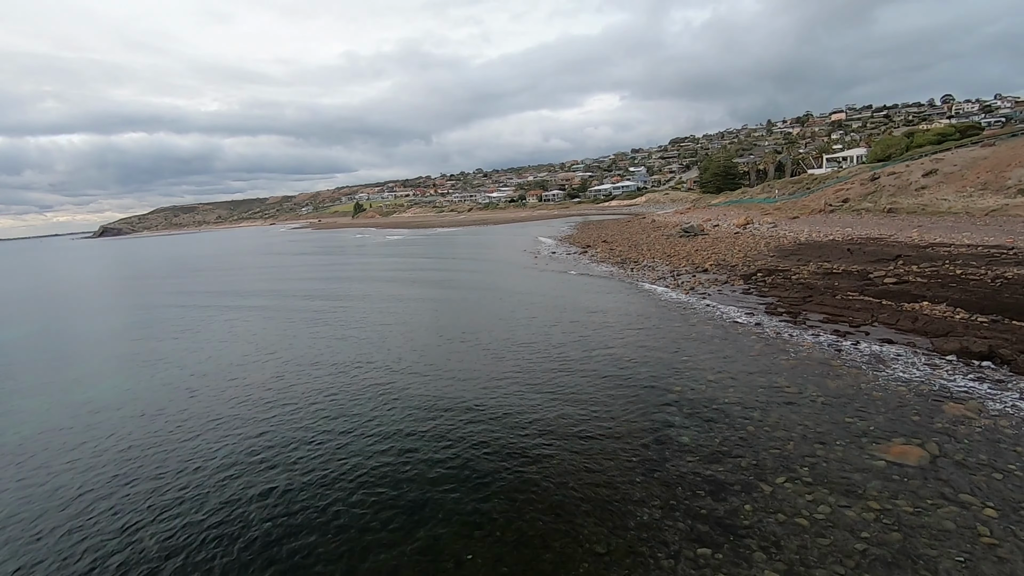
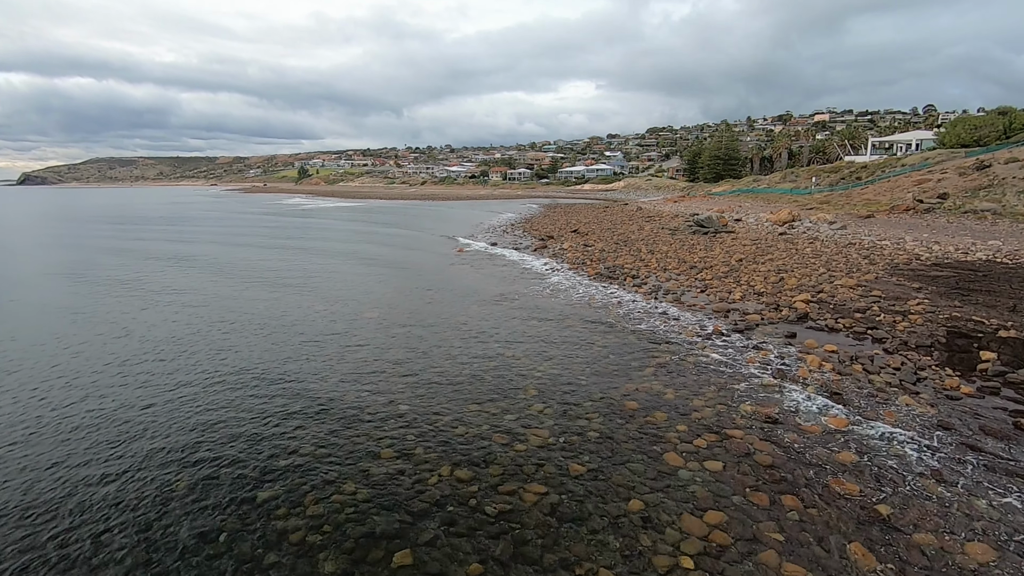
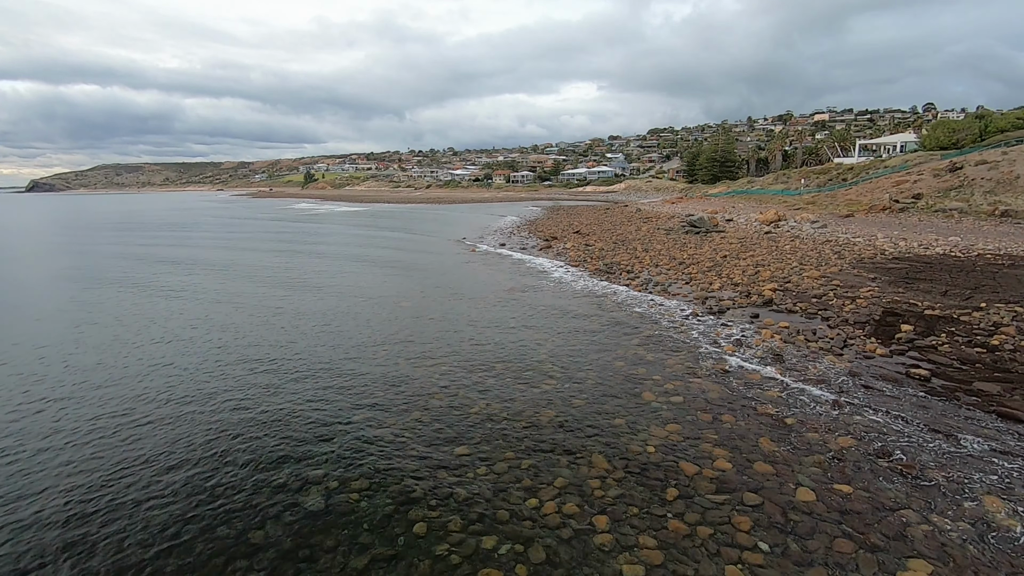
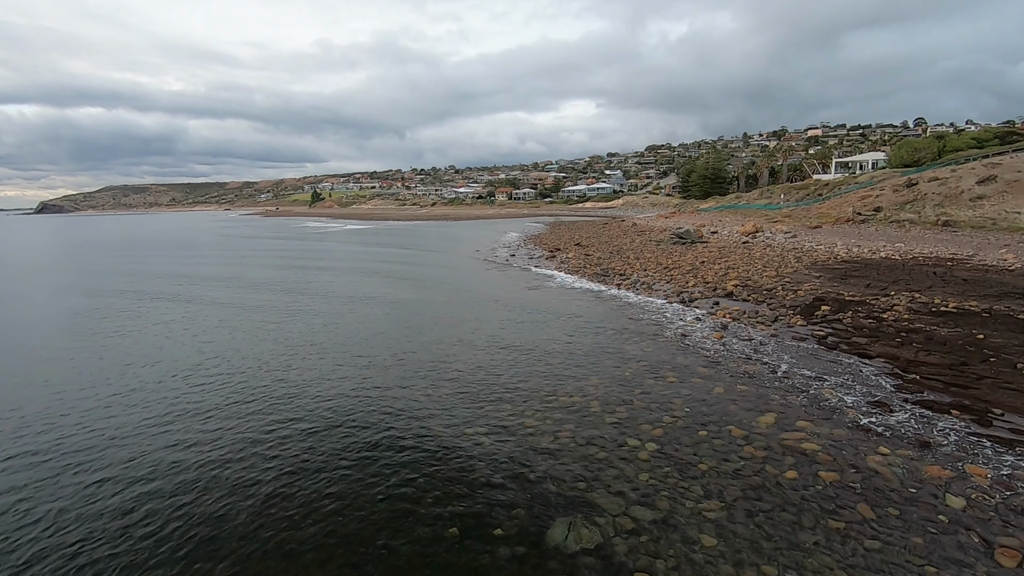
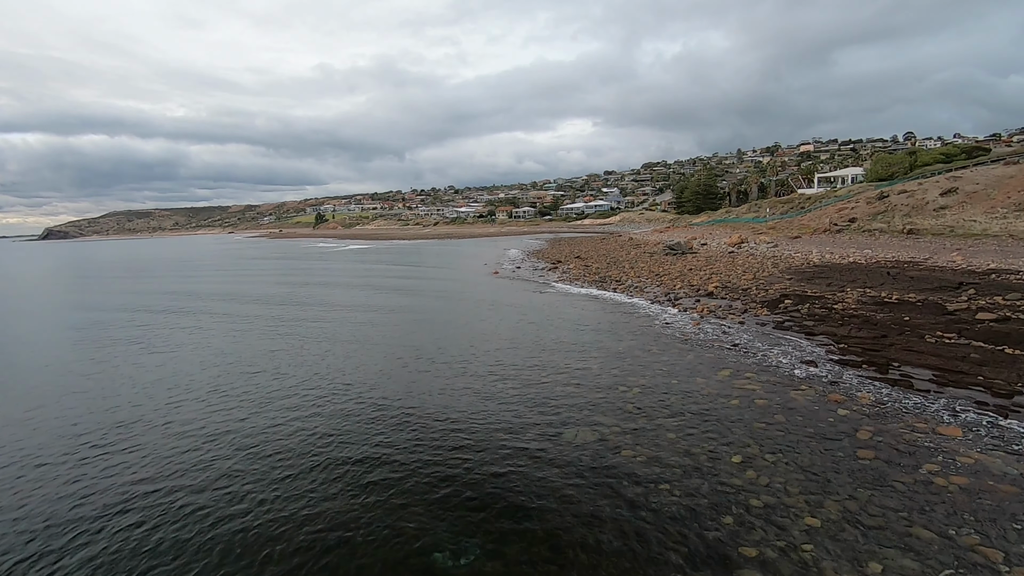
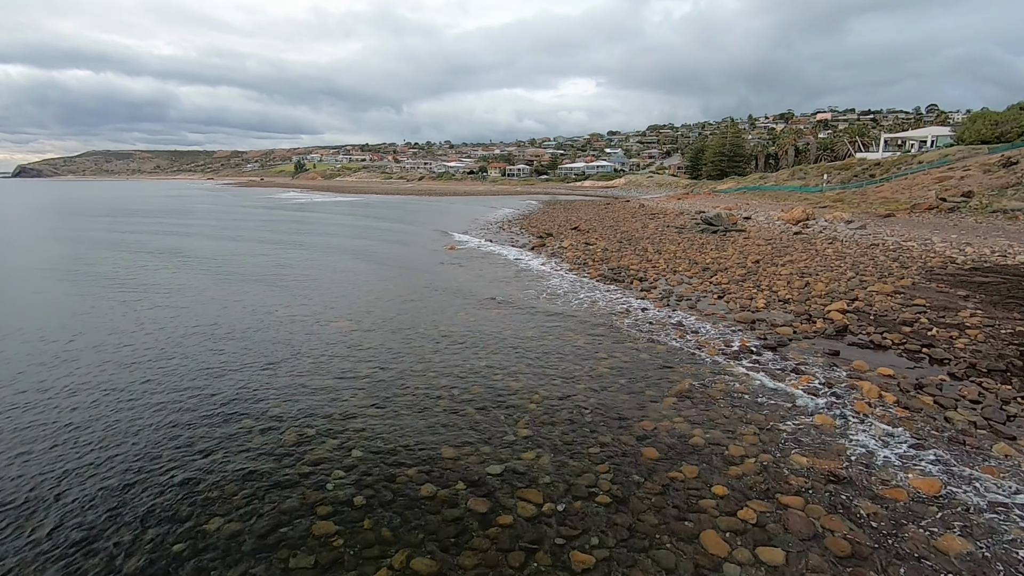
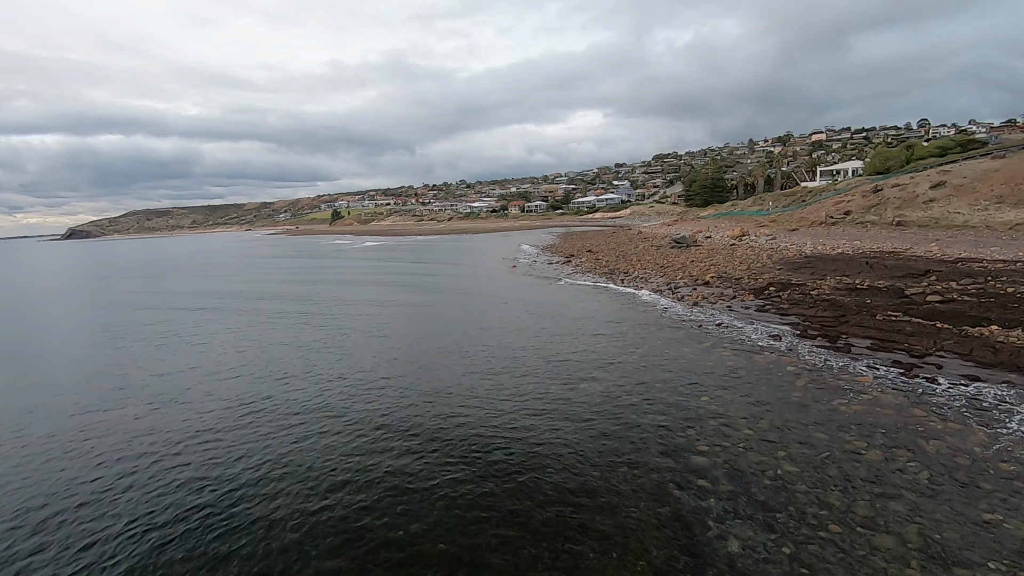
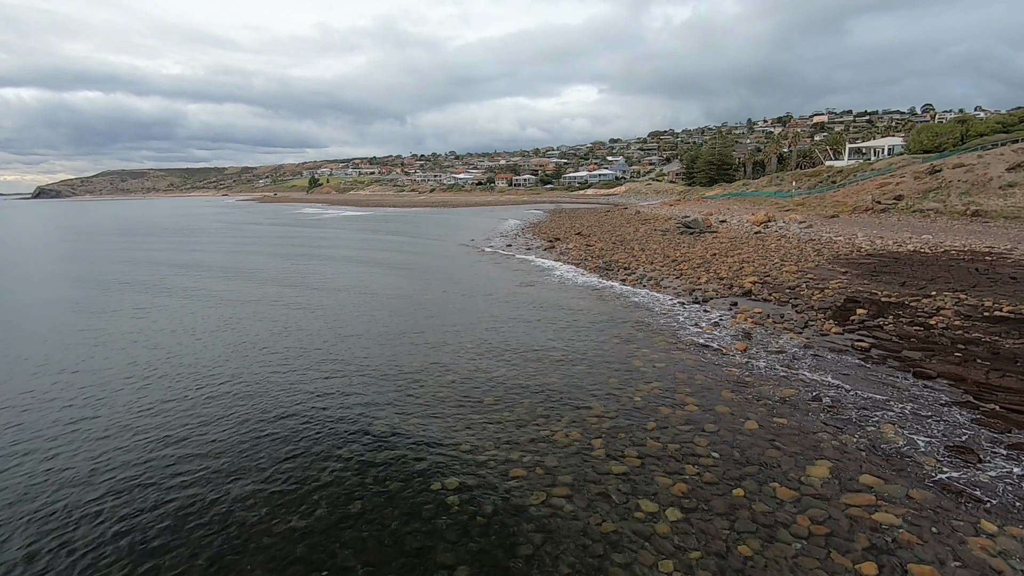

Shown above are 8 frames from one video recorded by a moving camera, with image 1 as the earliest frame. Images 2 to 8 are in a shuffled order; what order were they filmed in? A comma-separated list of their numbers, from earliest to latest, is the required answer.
7, 5, 4, 8, 3, 2, 6
